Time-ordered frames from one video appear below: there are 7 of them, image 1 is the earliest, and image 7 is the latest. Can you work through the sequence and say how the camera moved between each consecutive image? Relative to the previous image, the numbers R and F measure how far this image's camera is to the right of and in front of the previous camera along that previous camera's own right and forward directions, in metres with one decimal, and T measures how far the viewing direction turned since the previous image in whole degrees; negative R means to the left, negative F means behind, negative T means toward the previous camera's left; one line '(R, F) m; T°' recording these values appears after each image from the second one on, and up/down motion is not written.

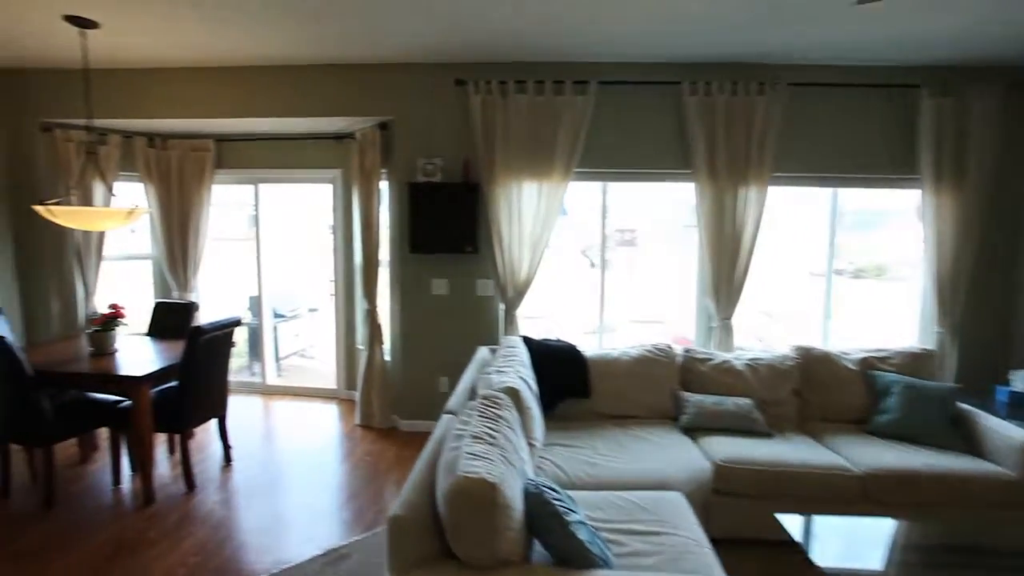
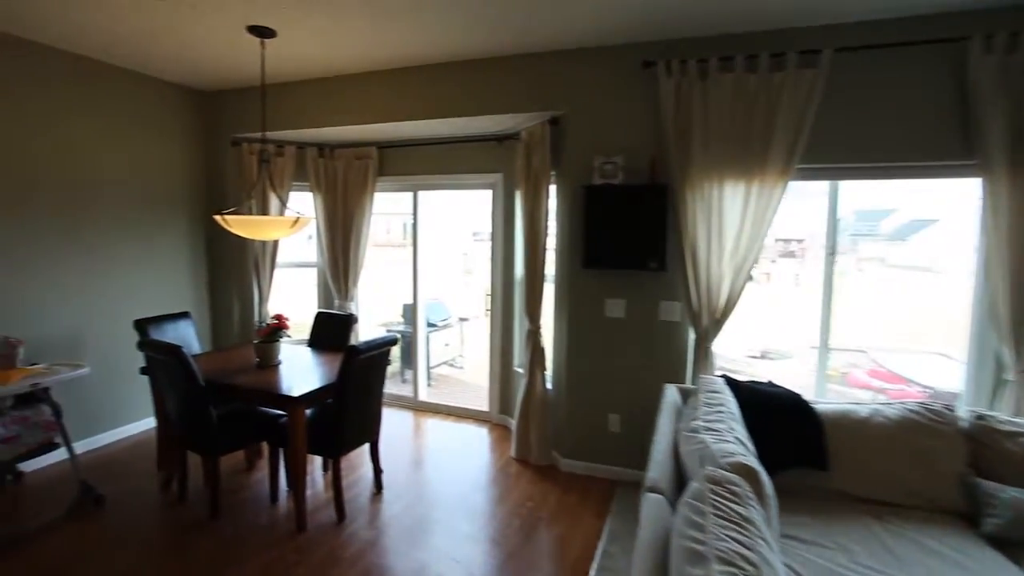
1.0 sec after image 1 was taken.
(-0.3, +0.5) m; -15°
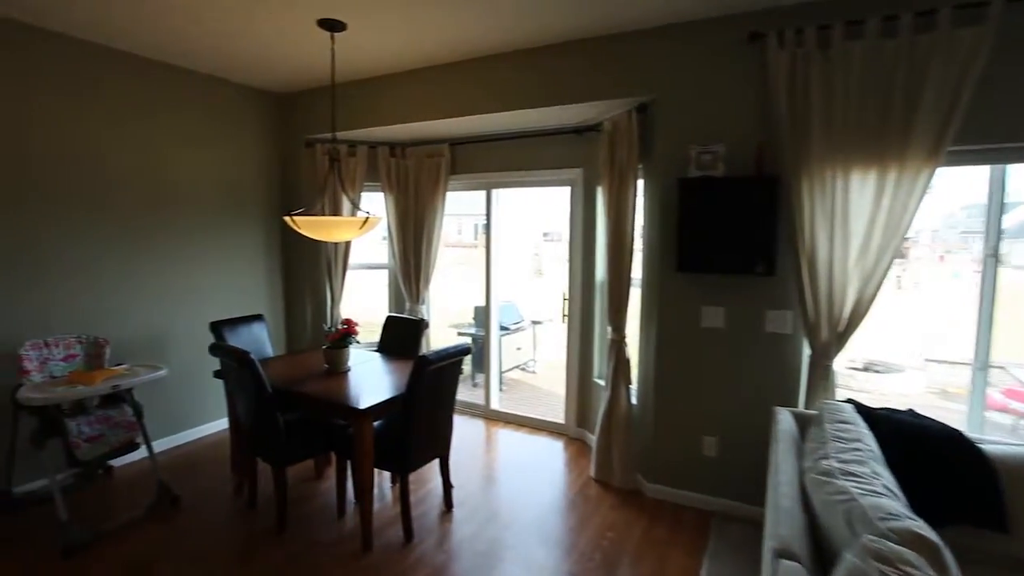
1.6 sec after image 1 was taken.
(-0.1, +0.3) m; -7°
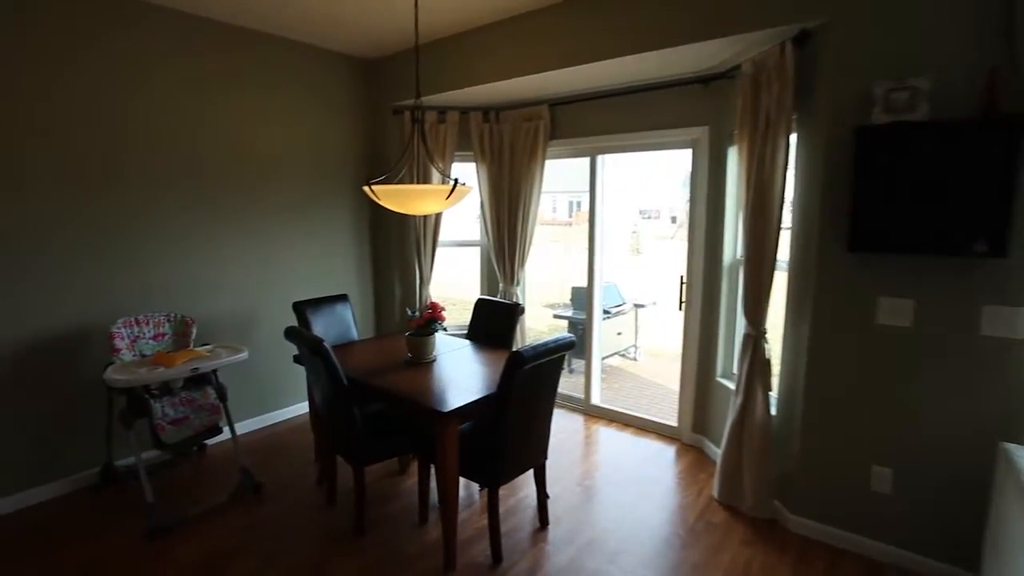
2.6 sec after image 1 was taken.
(-0.1, +0.5) m; -10°
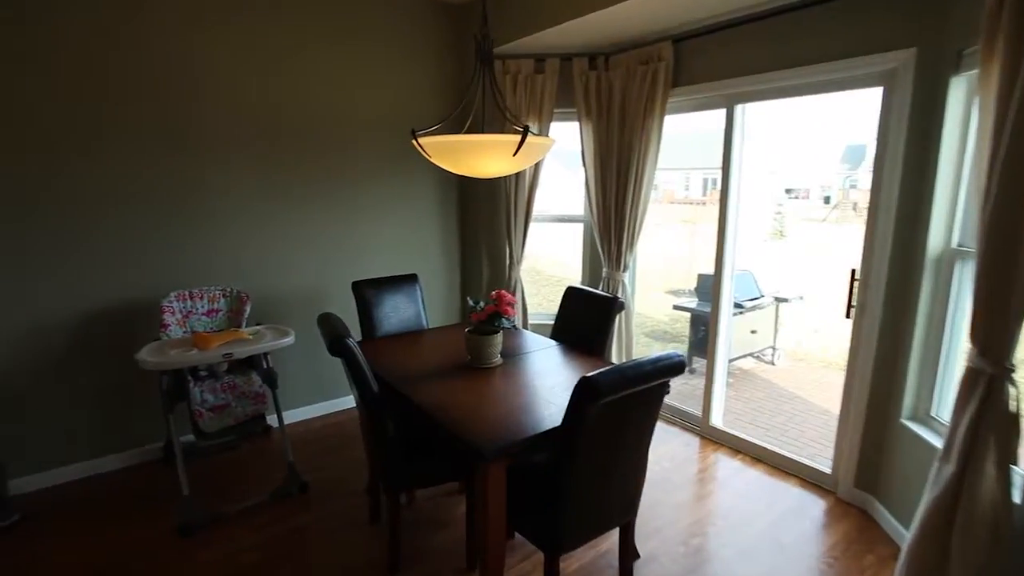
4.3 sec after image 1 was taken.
(+0.1, +0.7) m; -13°
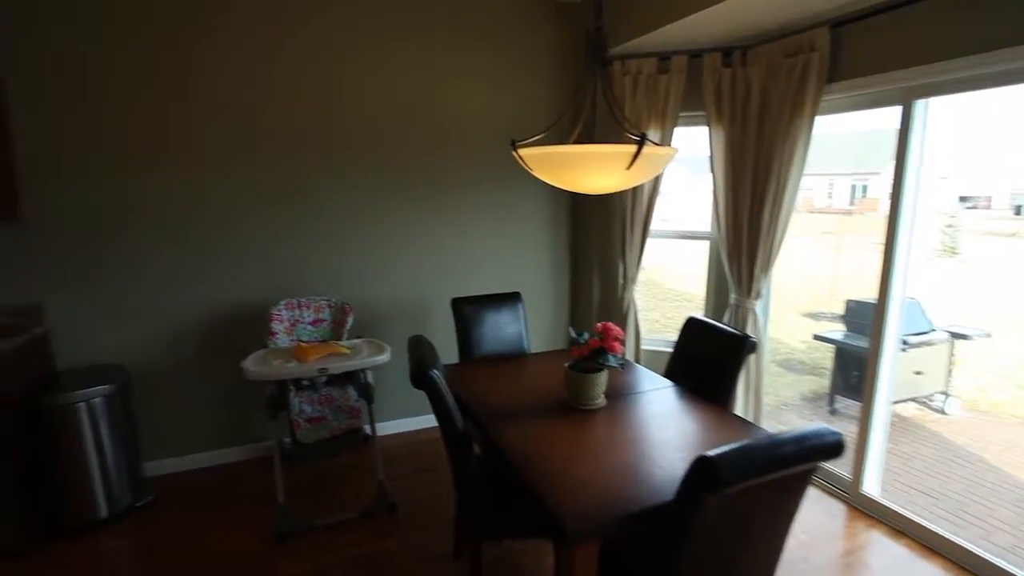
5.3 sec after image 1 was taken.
(0.0, +0.3) m; -12°
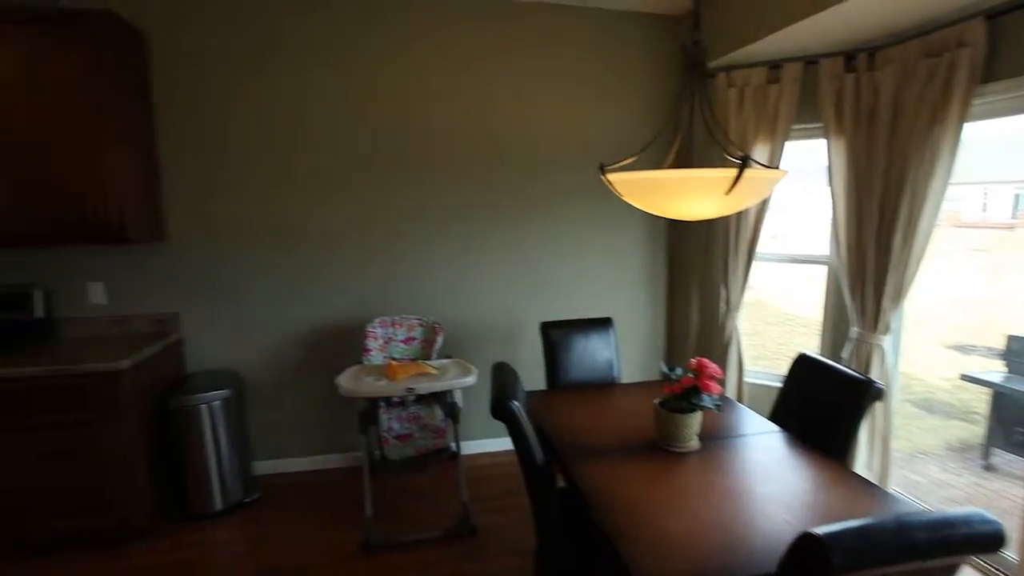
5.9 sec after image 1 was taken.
(0.0, +0.1) m; -11°
